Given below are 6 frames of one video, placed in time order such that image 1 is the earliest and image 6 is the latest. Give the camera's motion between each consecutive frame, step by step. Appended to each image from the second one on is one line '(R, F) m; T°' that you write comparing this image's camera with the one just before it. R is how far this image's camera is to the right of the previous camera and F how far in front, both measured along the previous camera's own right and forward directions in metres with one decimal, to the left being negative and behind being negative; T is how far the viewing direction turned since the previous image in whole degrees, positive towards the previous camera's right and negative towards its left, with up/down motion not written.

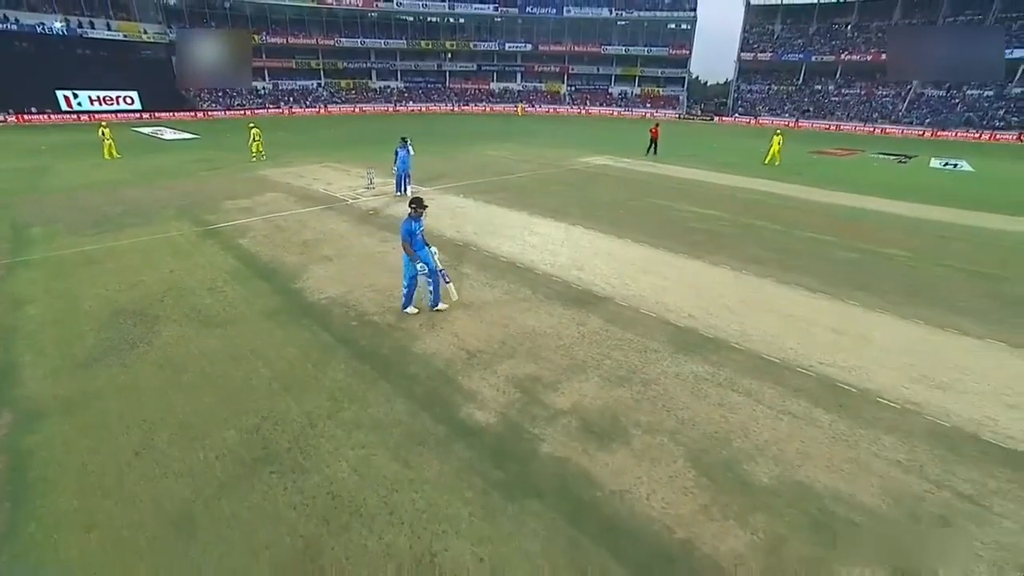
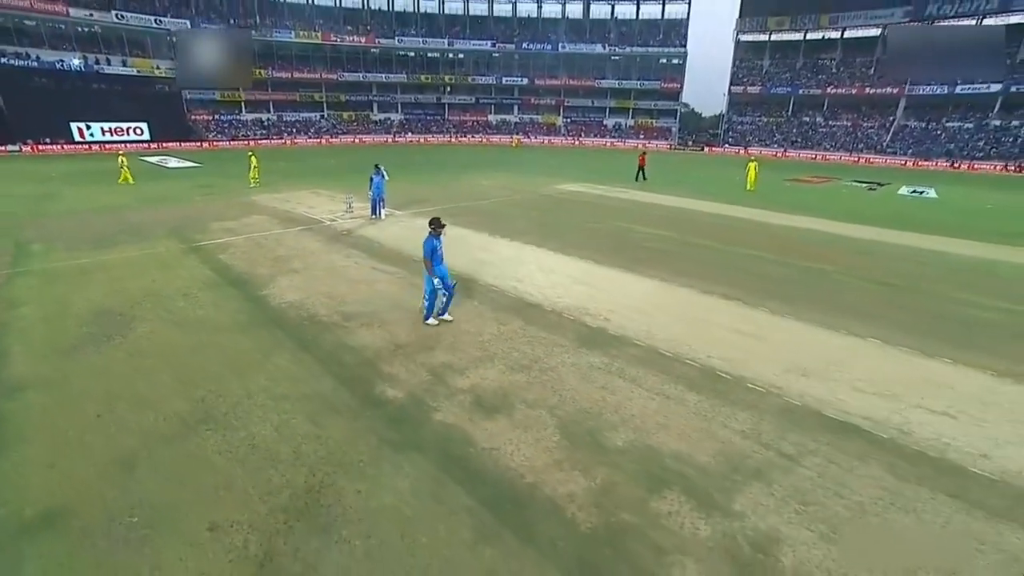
(+1.0, -0.8) m; -1°
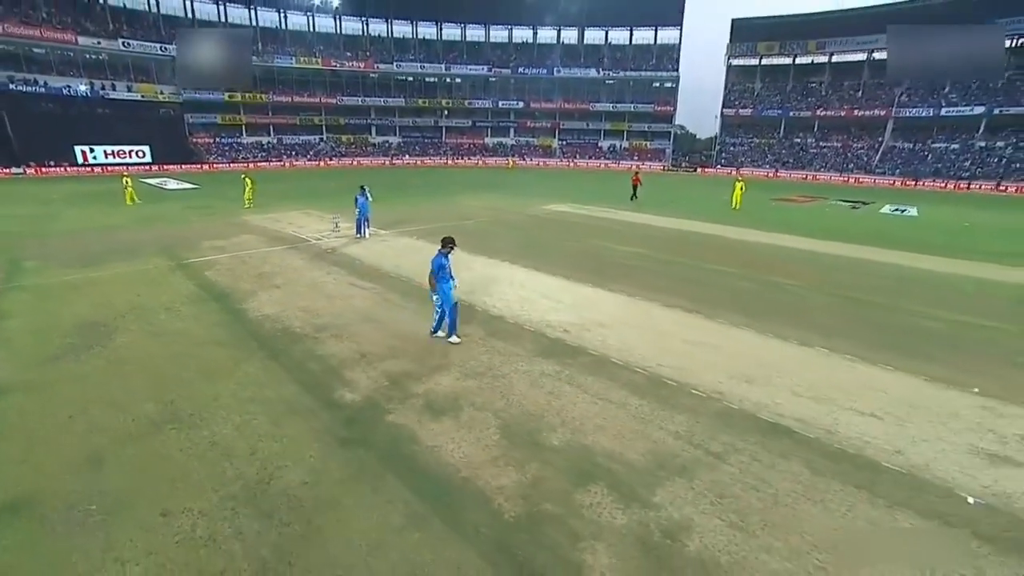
(+0.6, -0.4) m; 0°
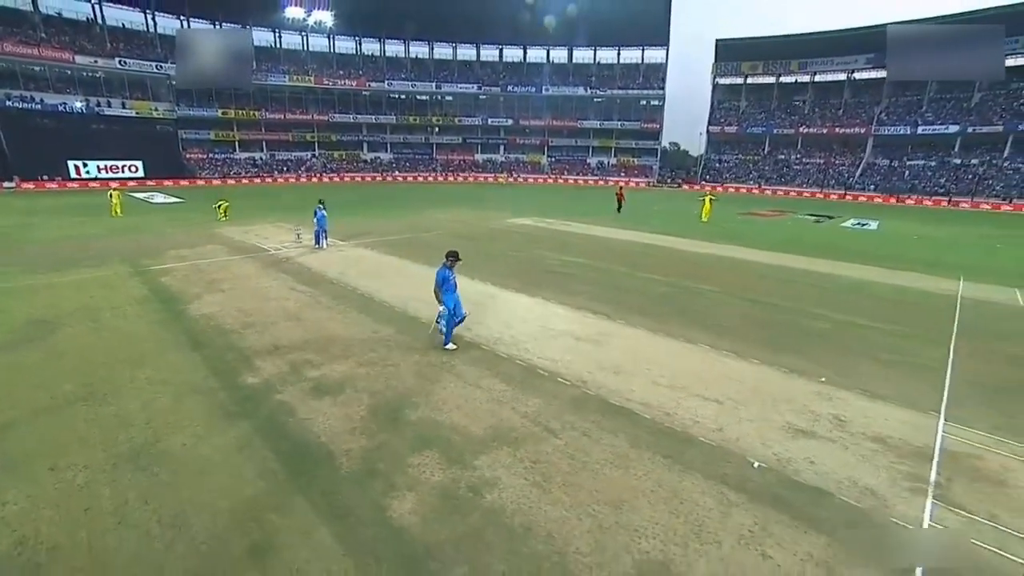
(+1.6, -0.8) m; 0°
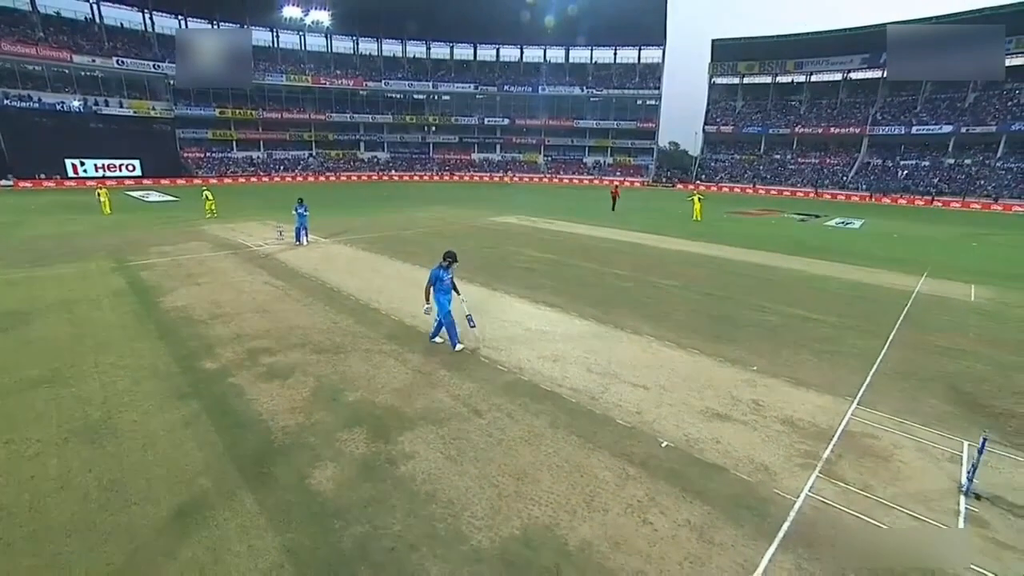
(+0.9, -0.4) m; 0°
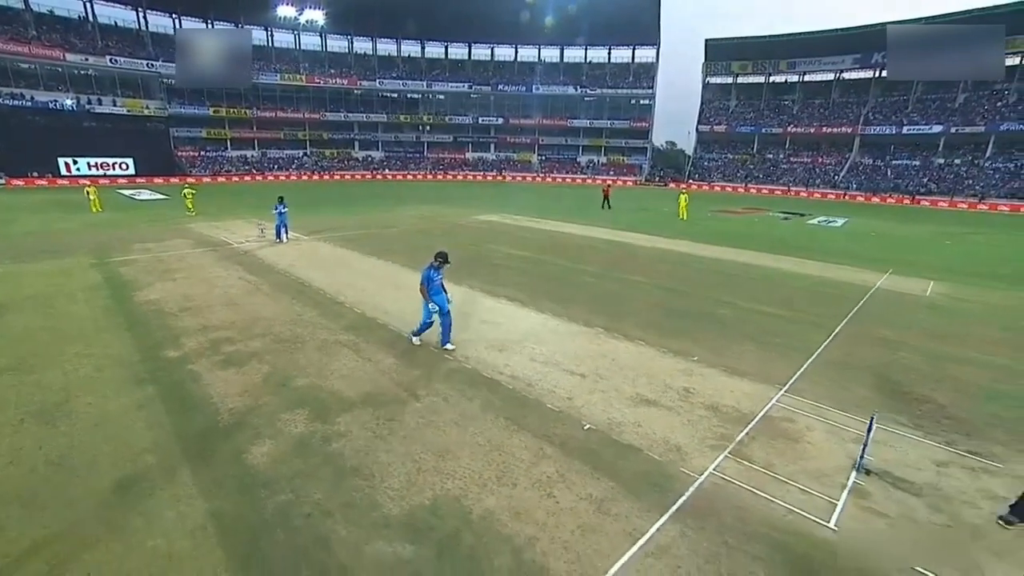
(+0.8, -0.4) m; 0°
